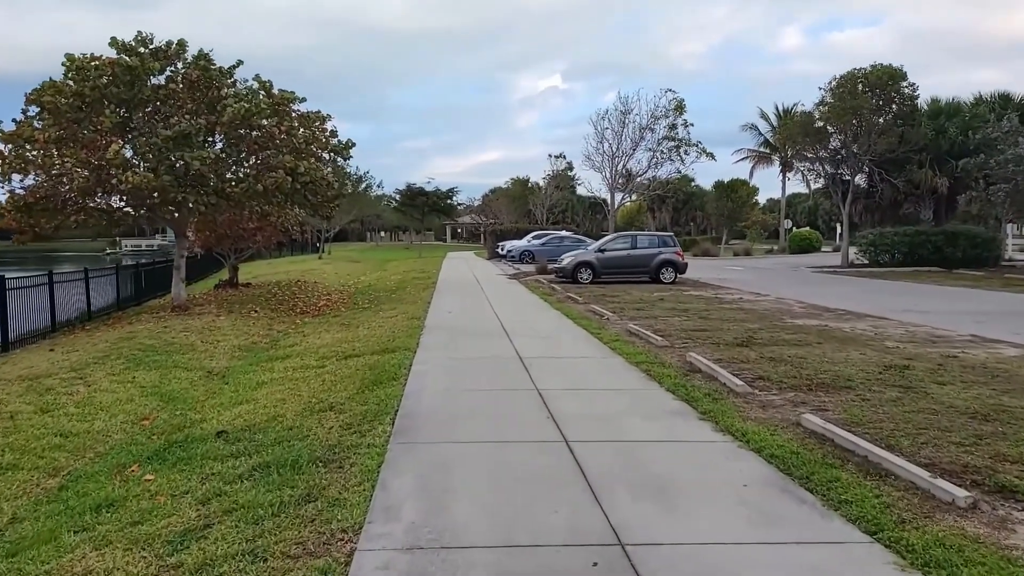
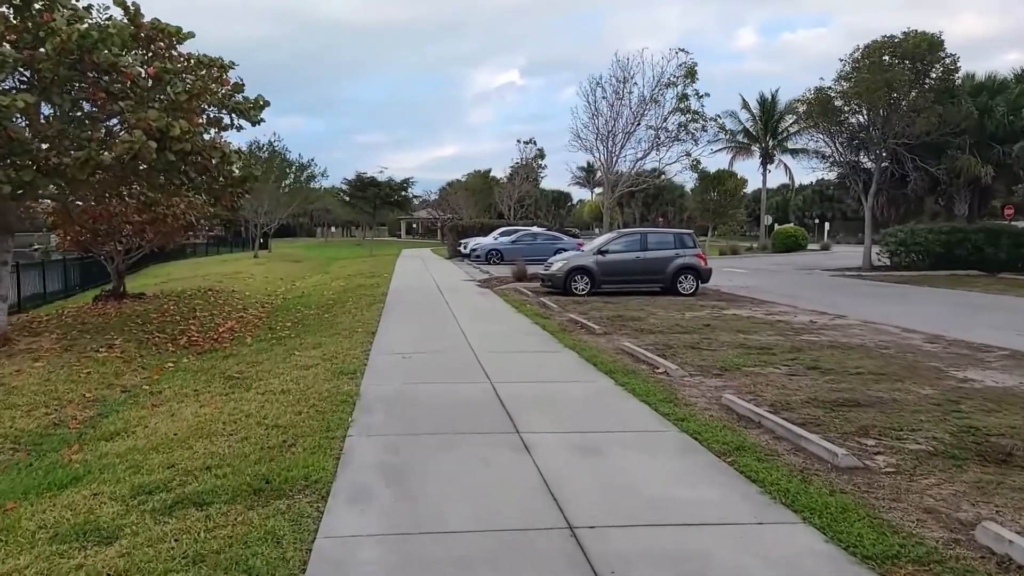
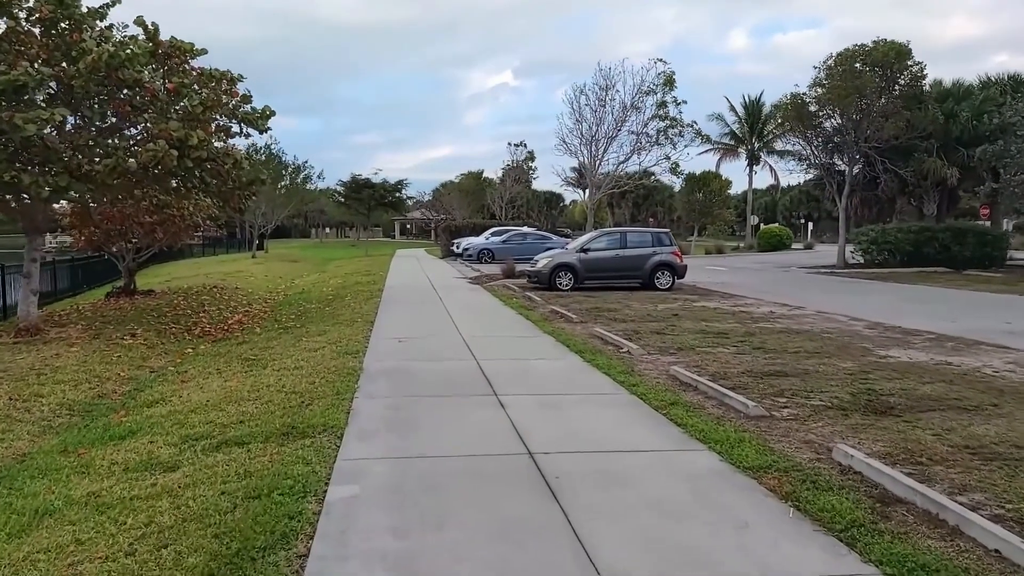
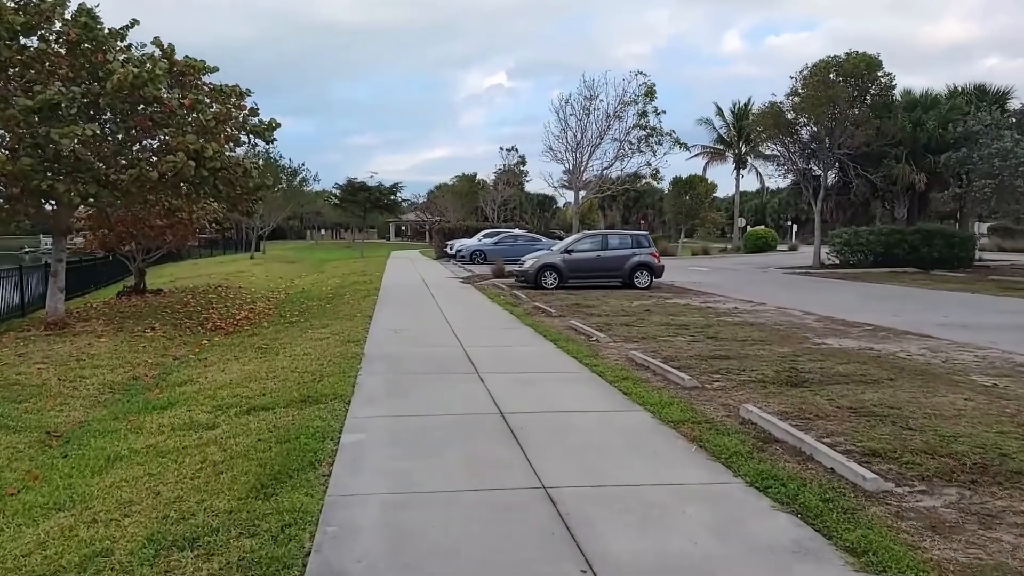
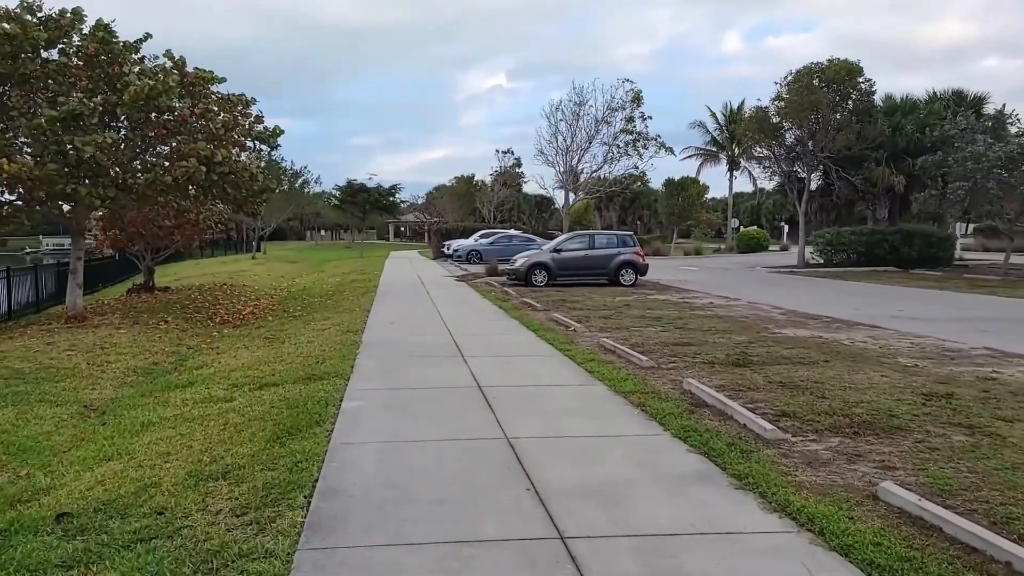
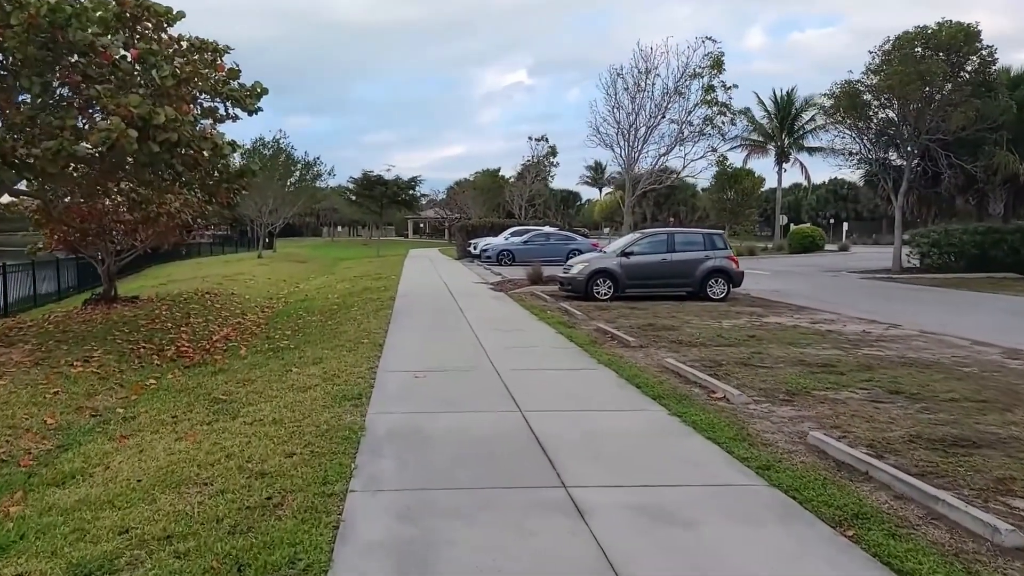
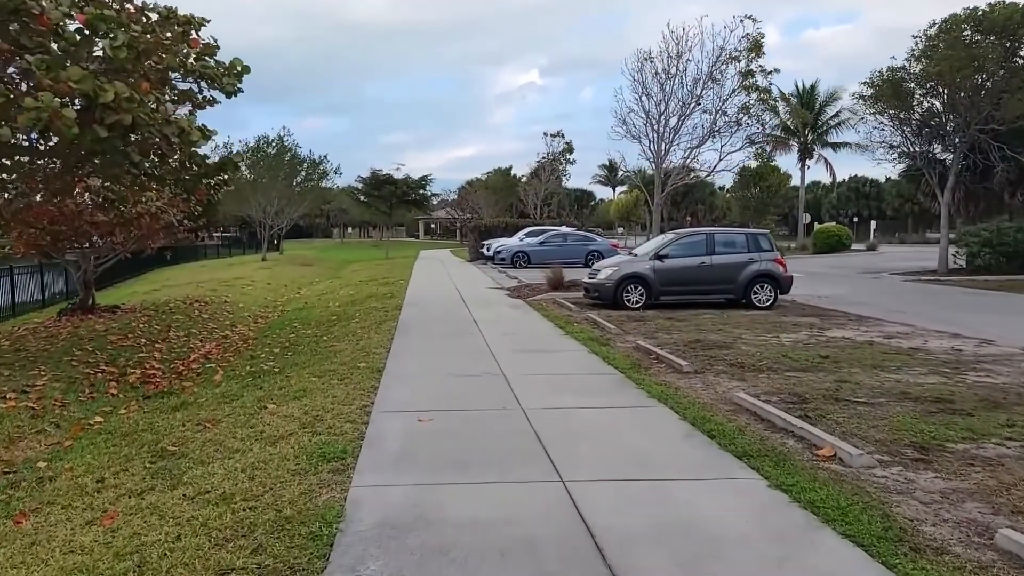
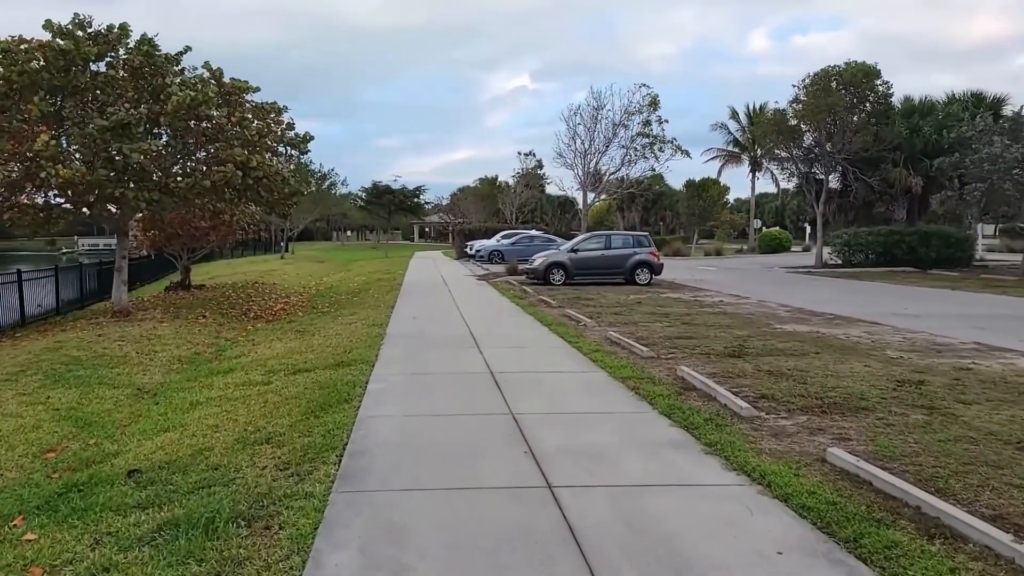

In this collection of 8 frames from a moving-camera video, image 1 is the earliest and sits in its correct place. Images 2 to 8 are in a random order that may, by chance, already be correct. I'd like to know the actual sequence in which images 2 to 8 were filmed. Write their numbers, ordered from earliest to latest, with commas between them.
8, 5, 4, 3, 2, 6, 7
